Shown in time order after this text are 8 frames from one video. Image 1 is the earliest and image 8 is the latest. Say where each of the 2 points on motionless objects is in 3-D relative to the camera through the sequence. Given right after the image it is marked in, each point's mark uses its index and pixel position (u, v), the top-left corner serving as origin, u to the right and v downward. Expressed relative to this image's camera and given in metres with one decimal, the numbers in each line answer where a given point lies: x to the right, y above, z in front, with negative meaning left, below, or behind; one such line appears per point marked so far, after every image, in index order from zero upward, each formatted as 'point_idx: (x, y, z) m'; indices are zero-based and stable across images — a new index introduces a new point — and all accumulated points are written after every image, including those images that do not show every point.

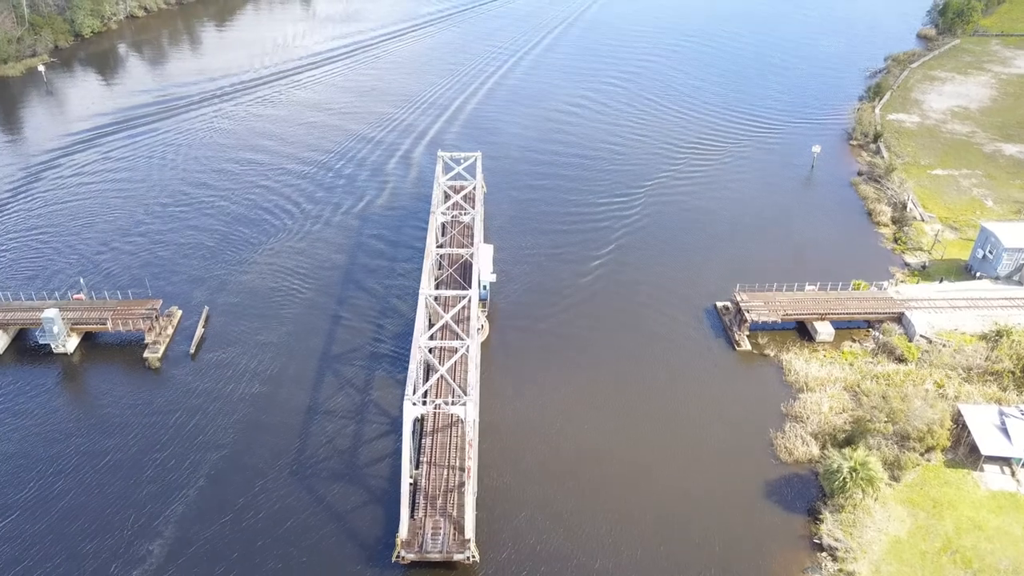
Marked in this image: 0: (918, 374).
0: (+9.1, -1.9, +17.6) m
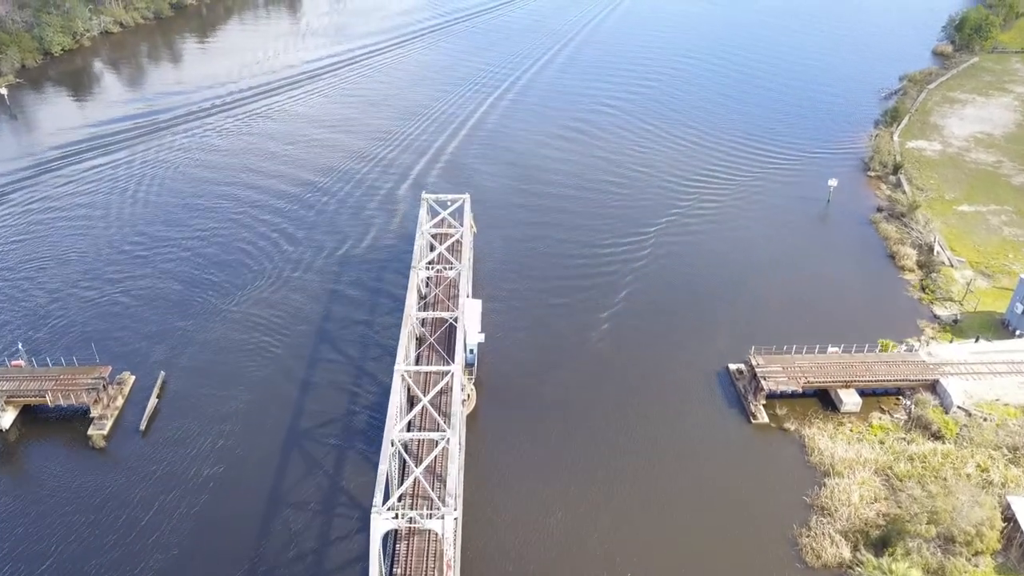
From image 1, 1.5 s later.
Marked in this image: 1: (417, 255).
0: (+8.9, -3.3, +15.7) m
1: (-2.2, +0.7, +18.2) m
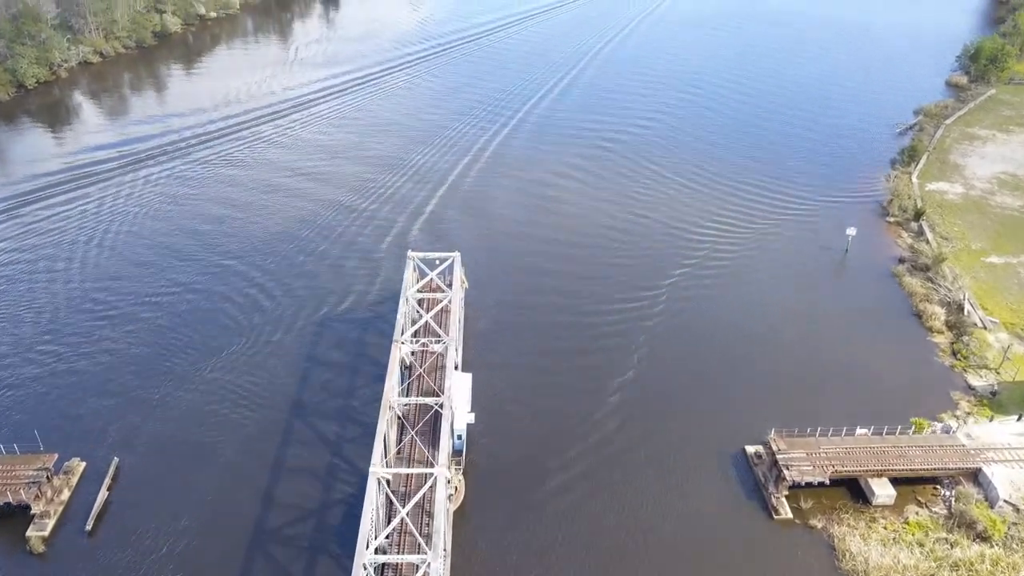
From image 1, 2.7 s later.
0: (+8.7, -4.8, +13.9) m
1: (-2.4, -0.8, +16.4) m
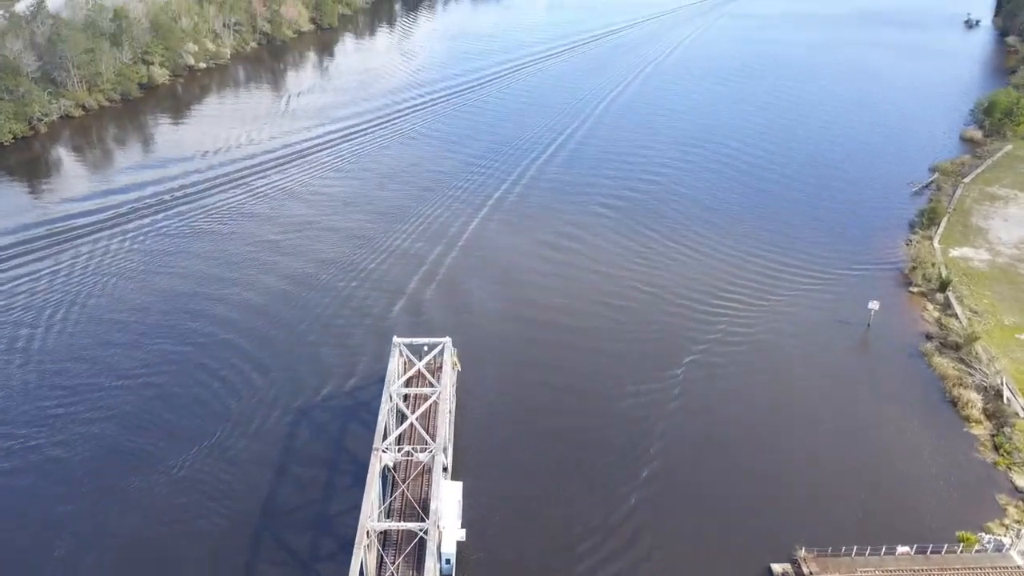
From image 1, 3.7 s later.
0: (+8.7, -6.5, +11.9) m
1: (-2.4, -2.7, +14.6) m
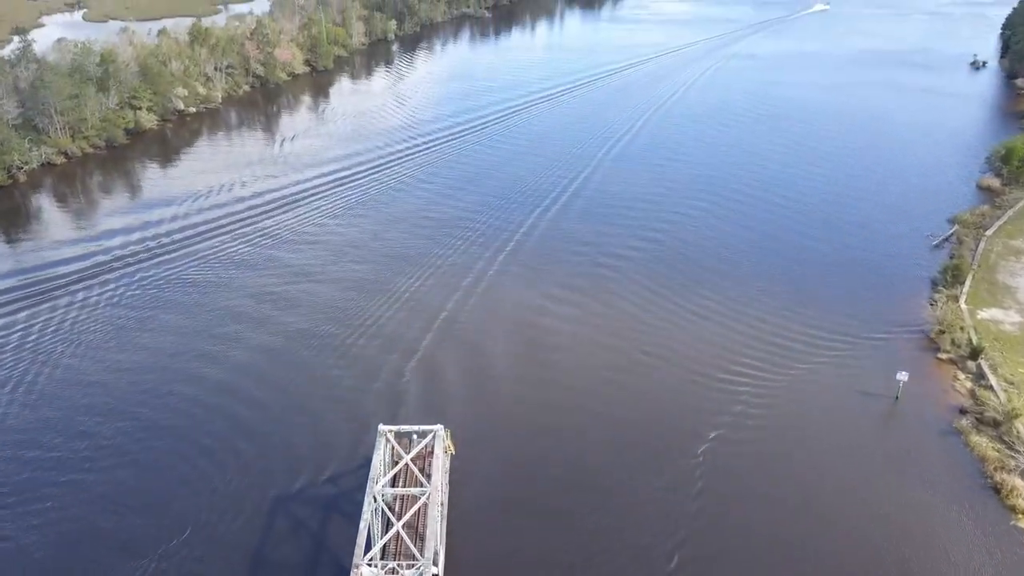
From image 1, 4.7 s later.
0: (+8.6, -7.9, +10.0) m
1: (-2.4, -4.1, +12.9) m
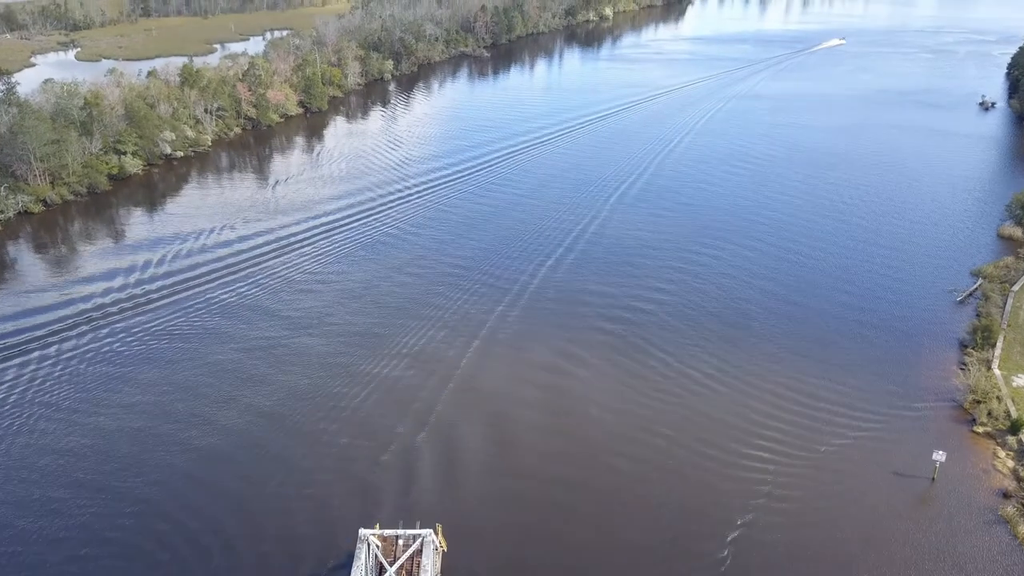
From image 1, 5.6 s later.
0: (+8.6, -9.2, +8.0) m
1: (-2.4, -5.5, +11.0) m
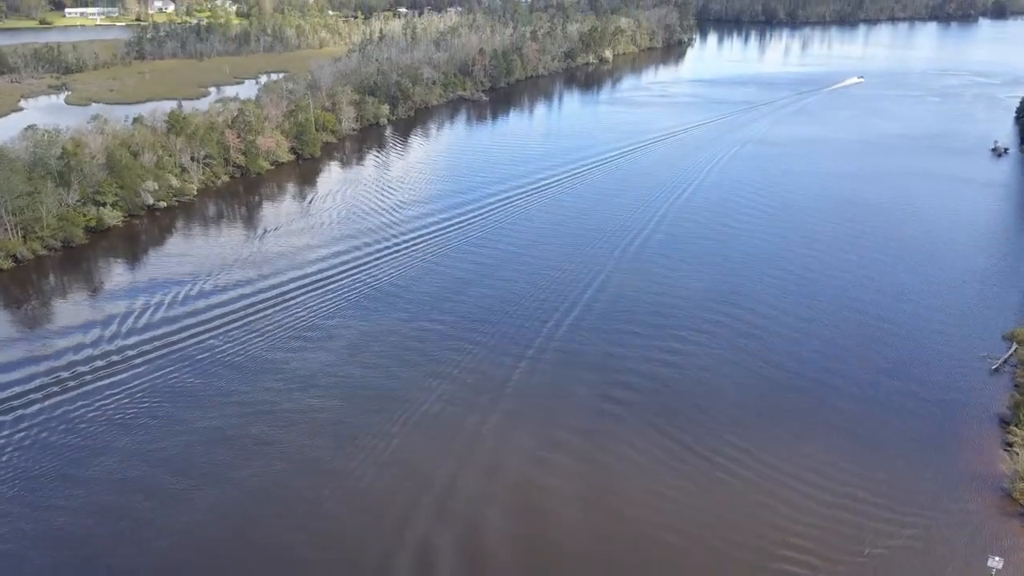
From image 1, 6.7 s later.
0: (+8.6, -10.4, +5.7) m
1: (-2.5, -6.9, +8.8) m
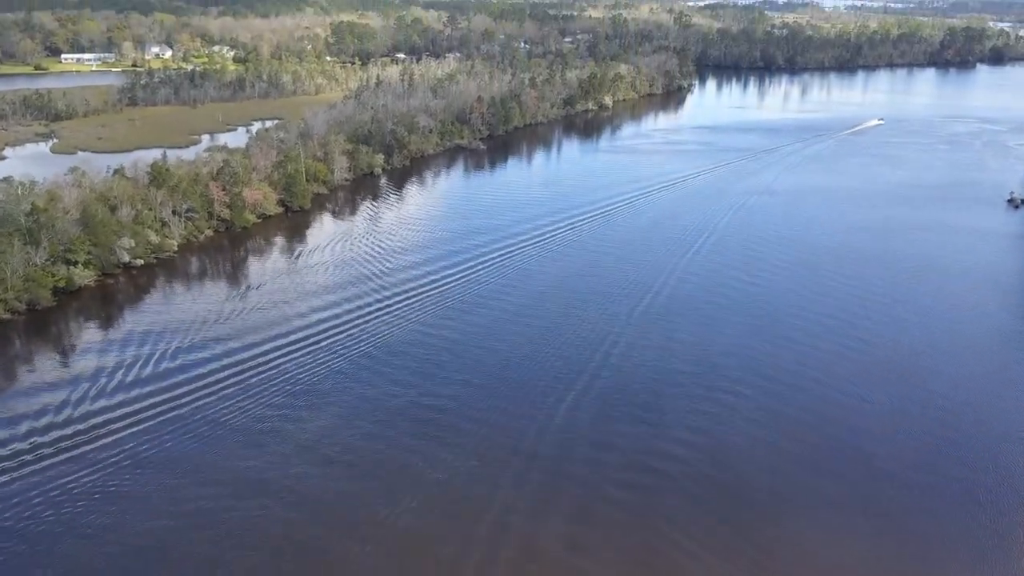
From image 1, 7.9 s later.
0: (+8.7, -11.5, +2.8) m
1: (-2.4, -8.2, +6.1) m
